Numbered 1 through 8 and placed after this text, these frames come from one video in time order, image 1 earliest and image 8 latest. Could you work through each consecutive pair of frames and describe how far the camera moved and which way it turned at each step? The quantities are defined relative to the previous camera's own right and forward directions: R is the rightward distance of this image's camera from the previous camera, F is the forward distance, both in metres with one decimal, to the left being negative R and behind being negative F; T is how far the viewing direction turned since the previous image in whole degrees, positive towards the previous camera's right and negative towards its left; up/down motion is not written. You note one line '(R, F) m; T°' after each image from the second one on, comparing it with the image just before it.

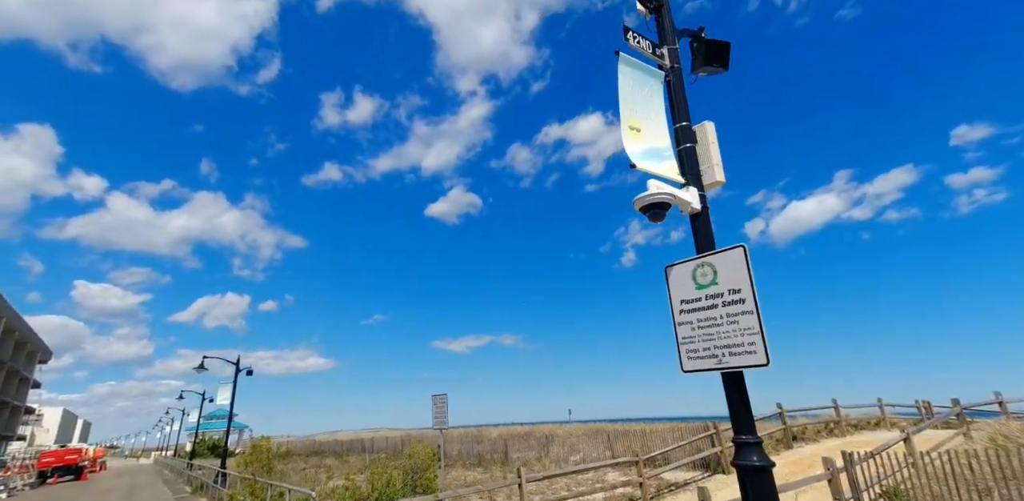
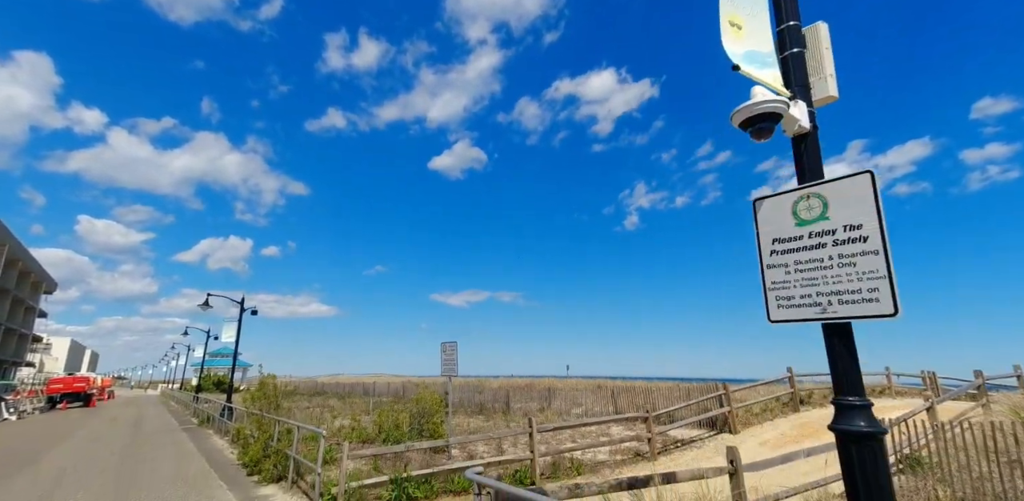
(-0.3, +0.4) m; 0°
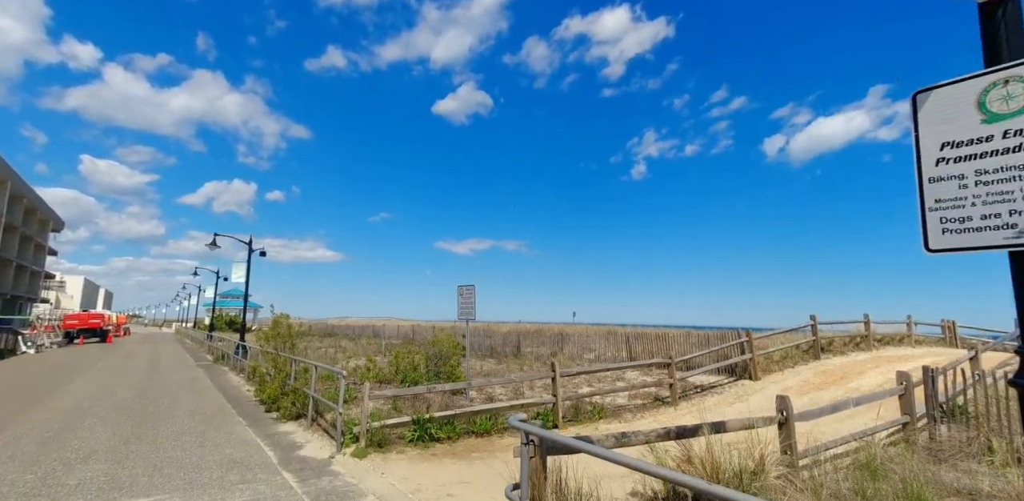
(-0.3, +0.5) m; -1°
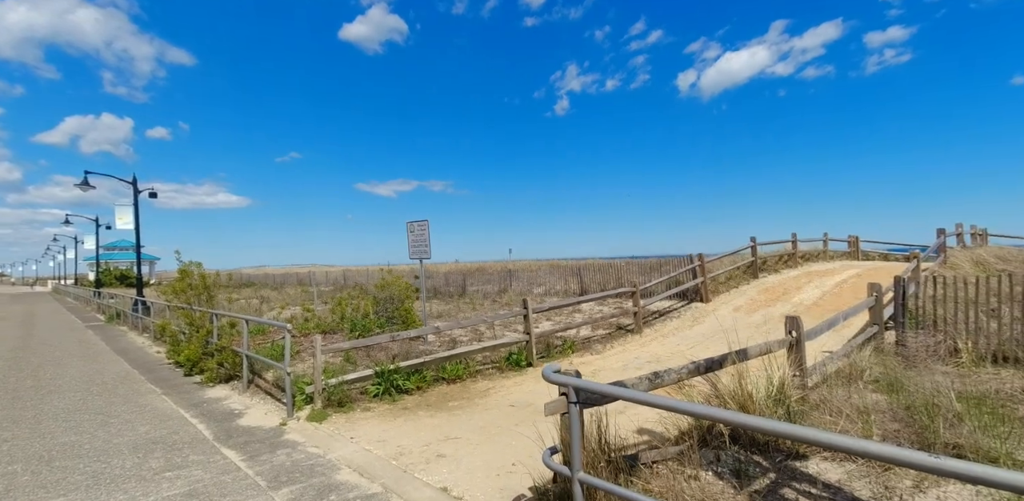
(-0.7, +1.0) m; +9°
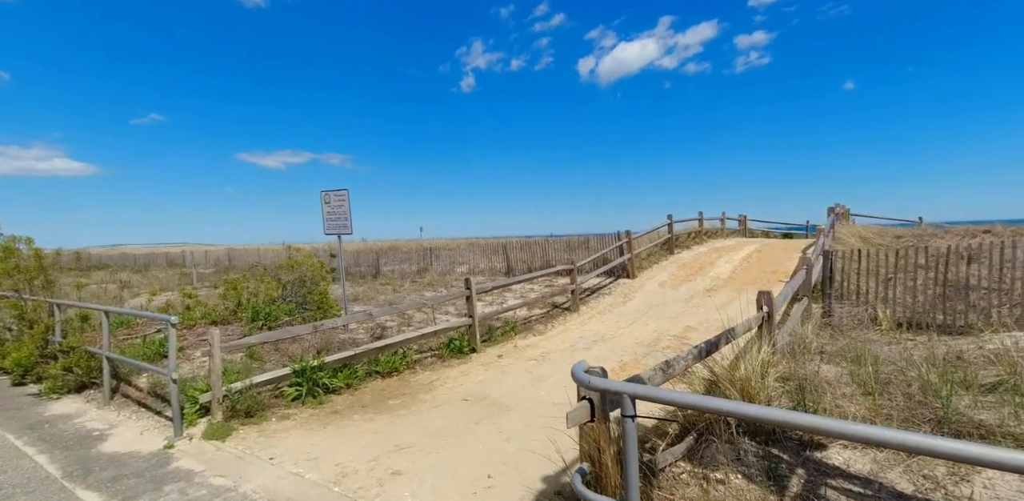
(-0.6, +0.9) m; +12°
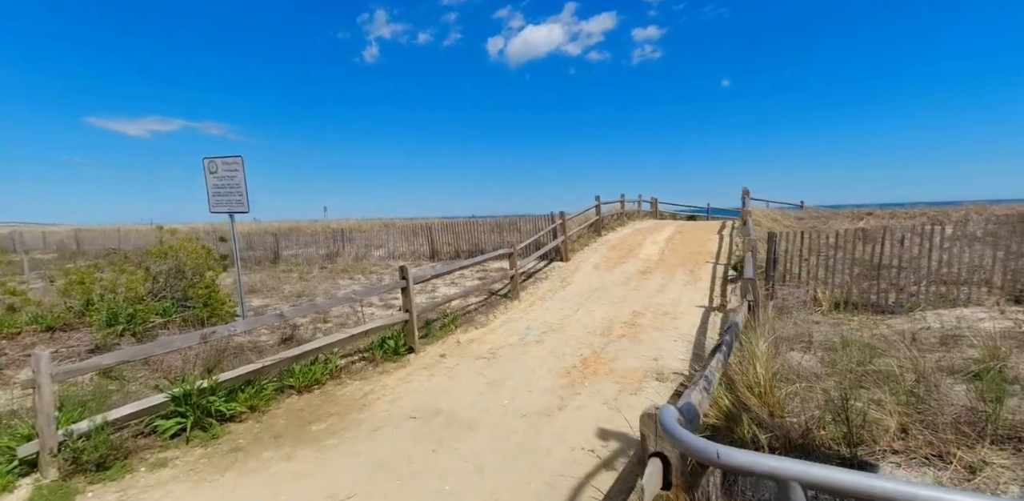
(-0.4, +1.0) m; +11°
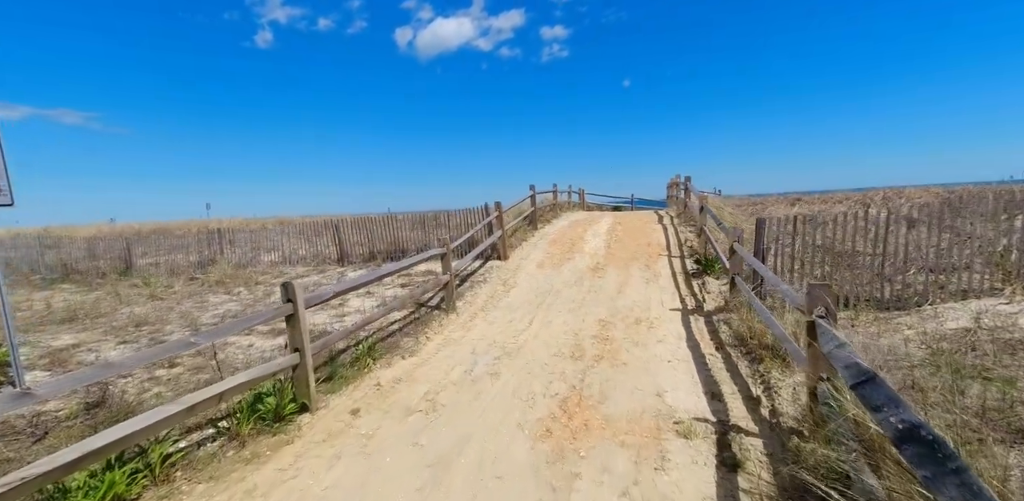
(-0.2, +1.8) m; +9°
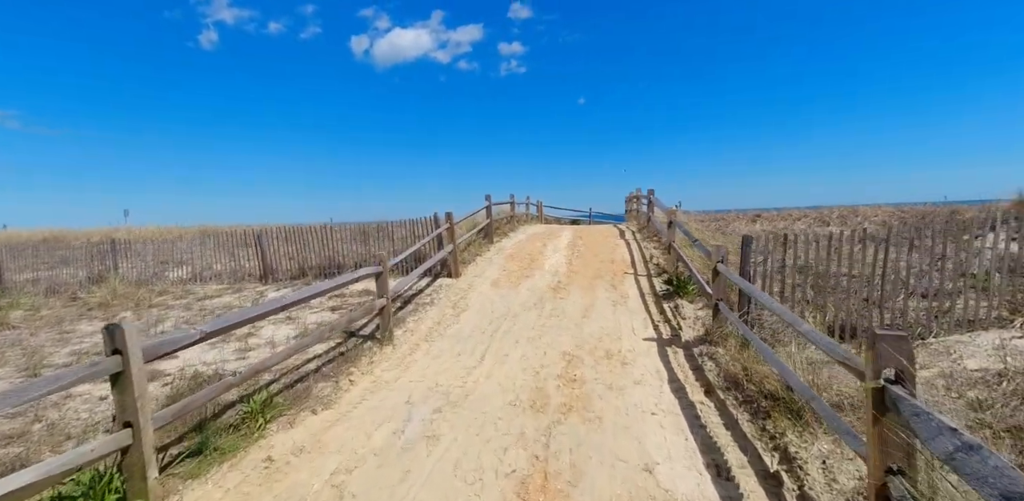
(+0.1, +1.1) m; +5°
